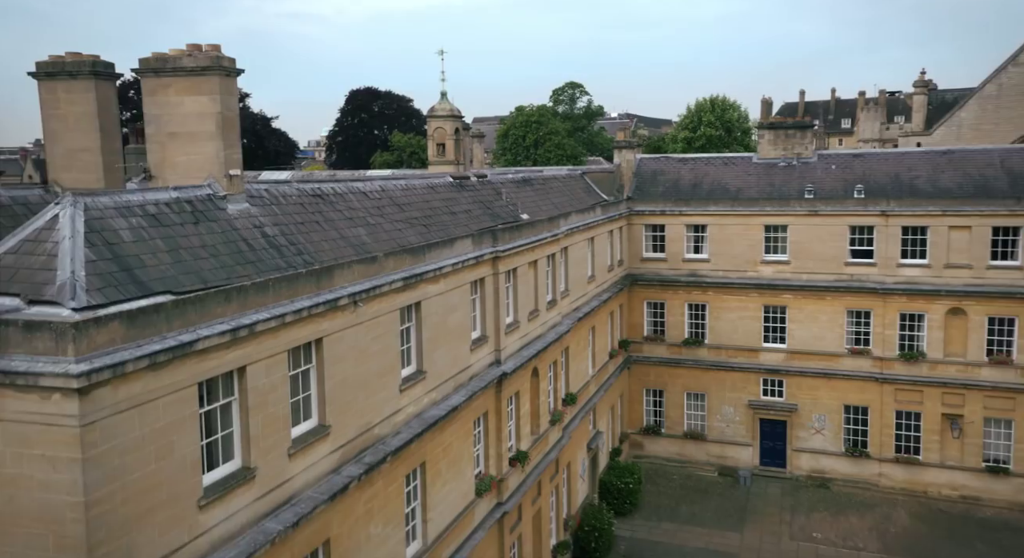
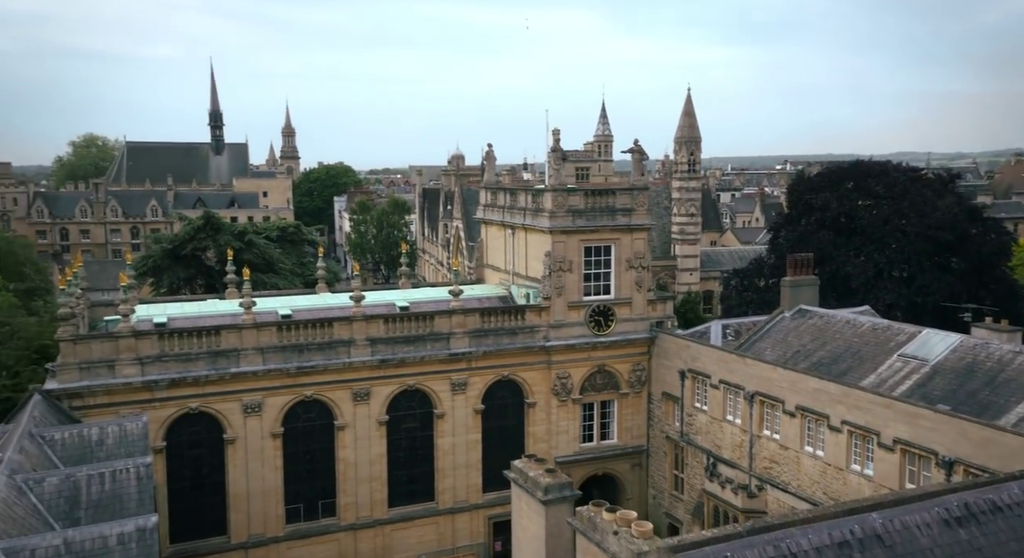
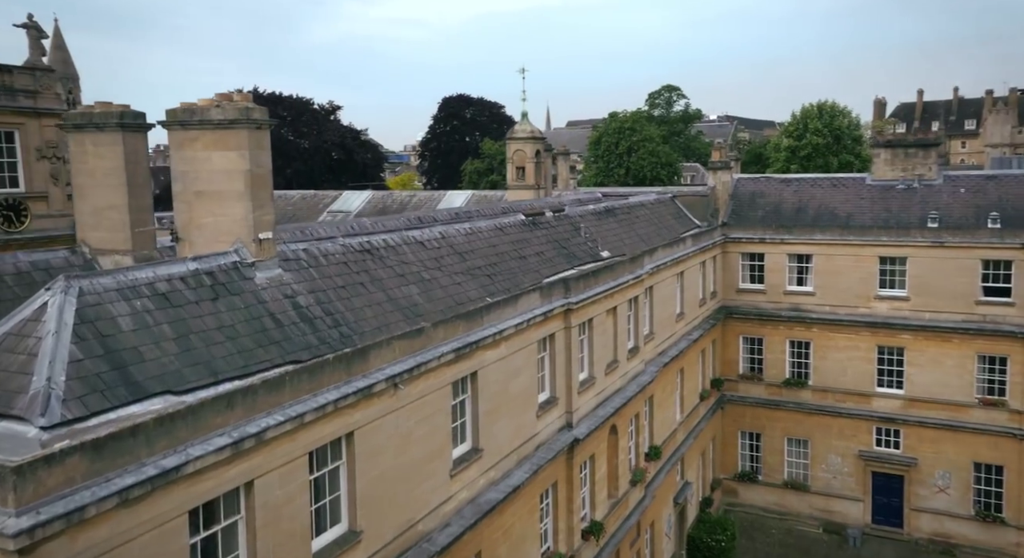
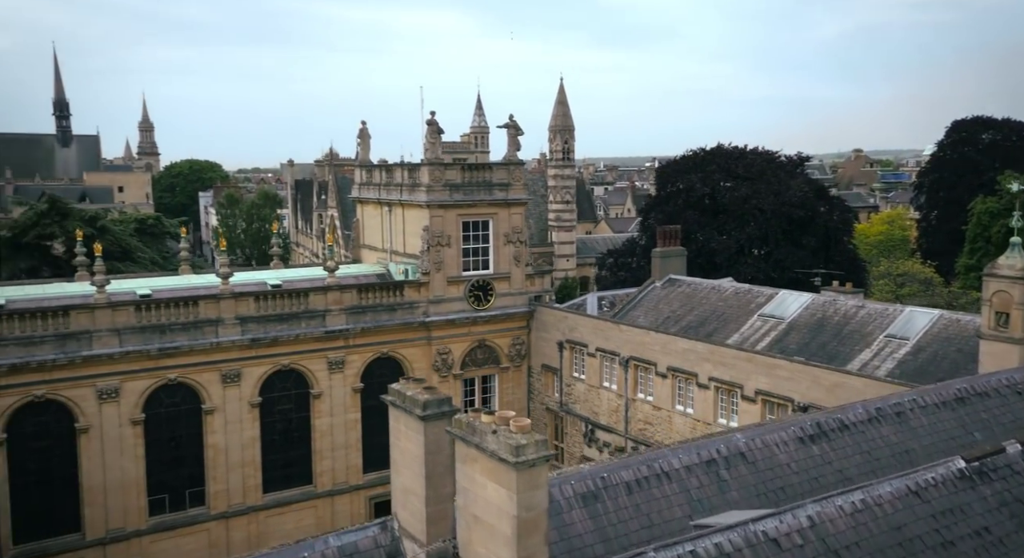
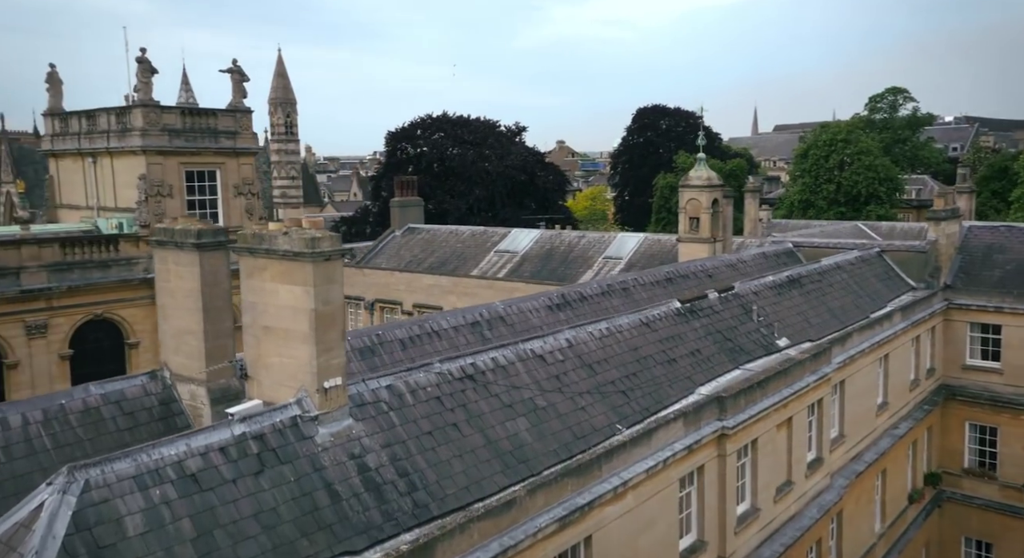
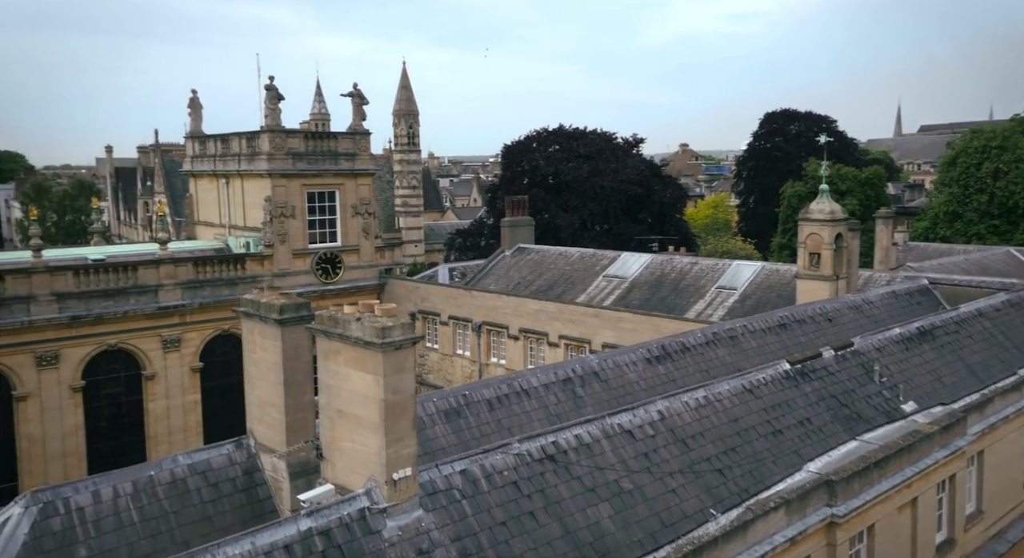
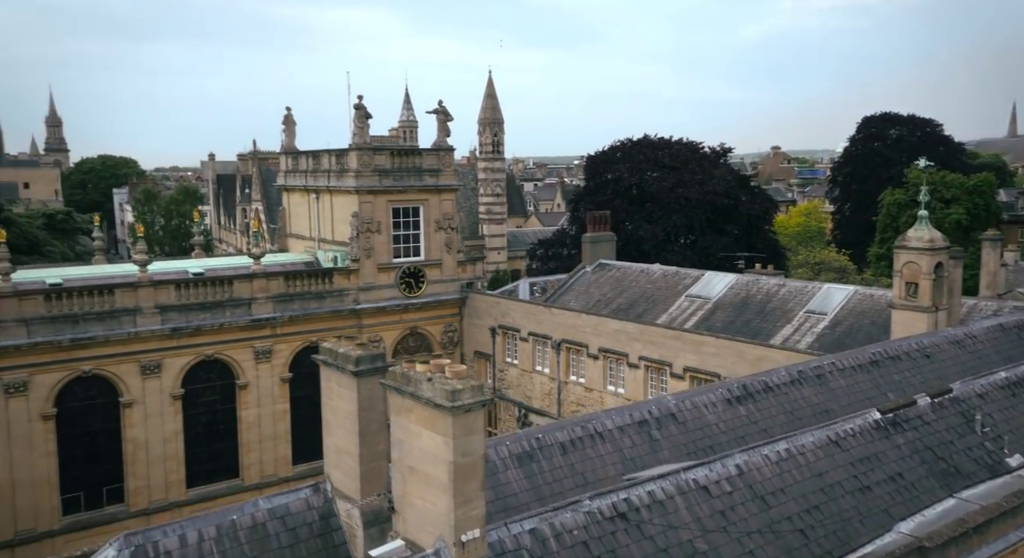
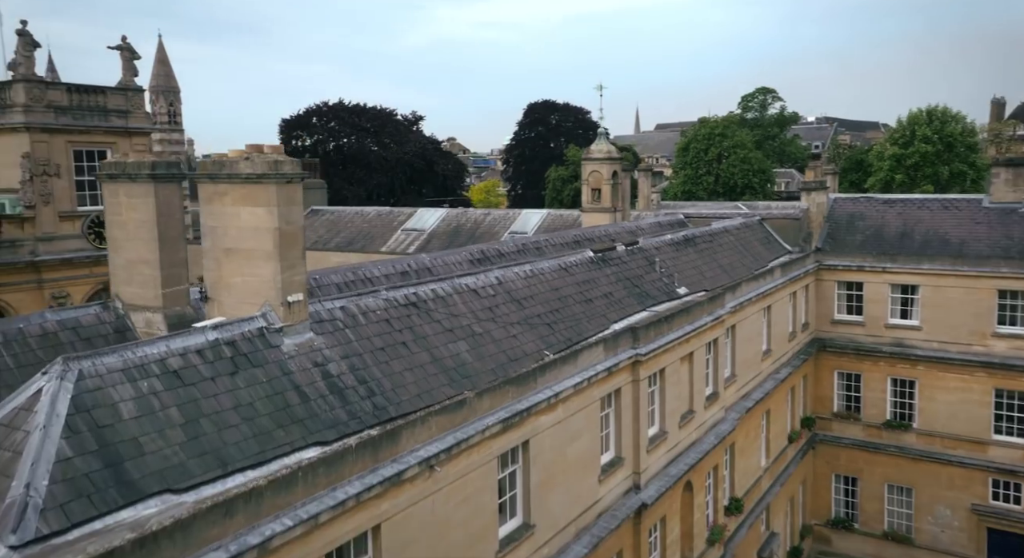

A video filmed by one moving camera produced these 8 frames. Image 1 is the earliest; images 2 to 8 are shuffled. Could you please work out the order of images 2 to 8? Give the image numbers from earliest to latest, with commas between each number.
3, 8, 5, 6, 7, 4, 2
